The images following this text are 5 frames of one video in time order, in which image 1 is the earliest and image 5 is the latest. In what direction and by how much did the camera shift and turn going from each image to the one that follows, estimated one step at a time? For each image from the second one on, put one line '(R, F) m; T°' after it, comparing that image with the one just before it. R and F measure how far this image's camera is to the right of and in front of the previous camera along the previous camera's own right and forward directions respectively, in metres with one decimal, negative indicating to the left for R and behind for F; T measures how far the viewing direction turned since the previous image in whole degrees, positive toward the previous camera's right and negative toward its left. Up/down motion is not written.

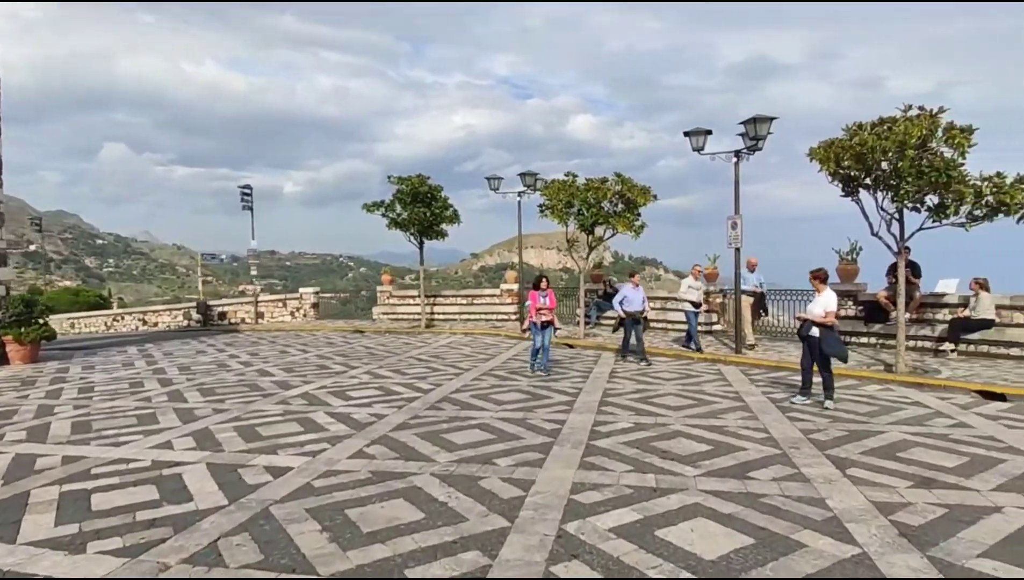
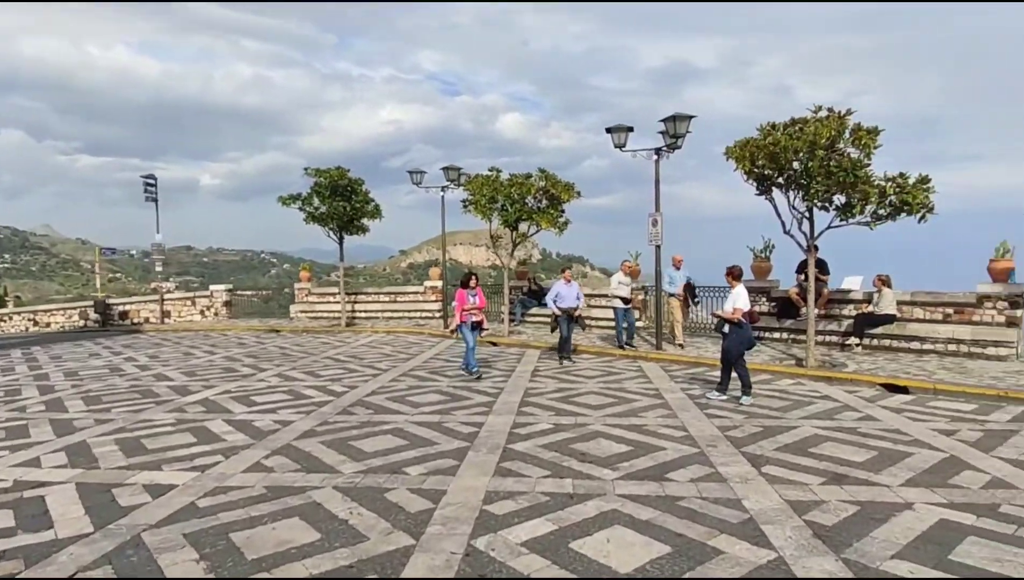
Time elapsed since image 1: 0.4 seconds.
(+0.2, +0.3) m; +7°
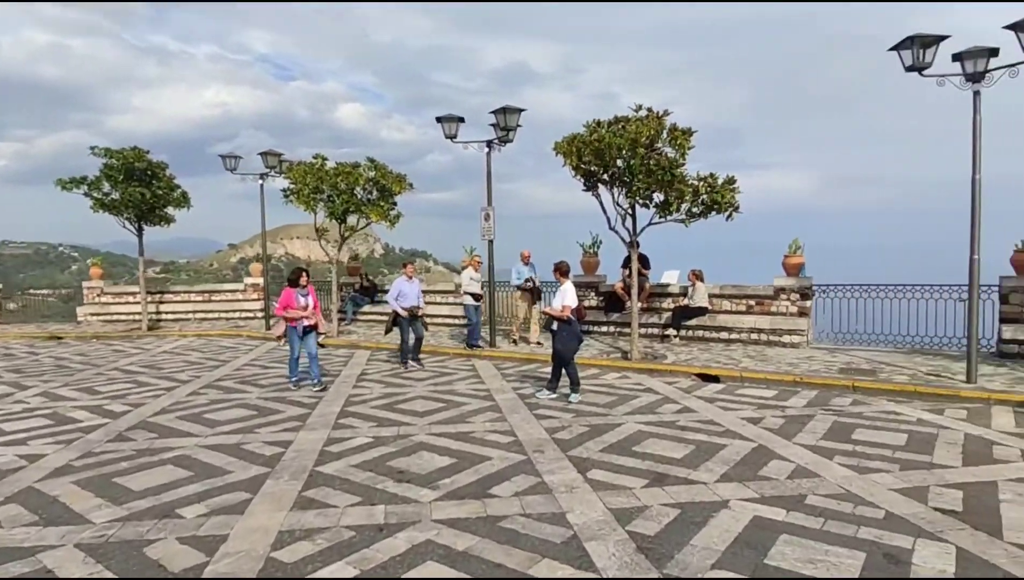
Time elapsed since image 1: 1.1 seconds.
(+0.3, +0.6) m; +14°
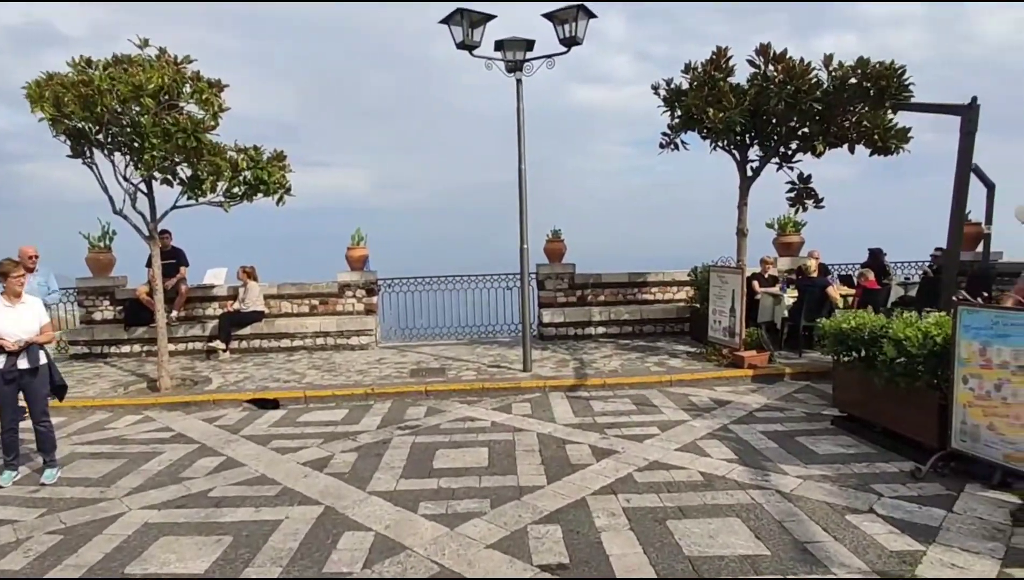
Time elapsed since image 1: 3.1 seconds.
(+0.8, +1.8) m; +38°
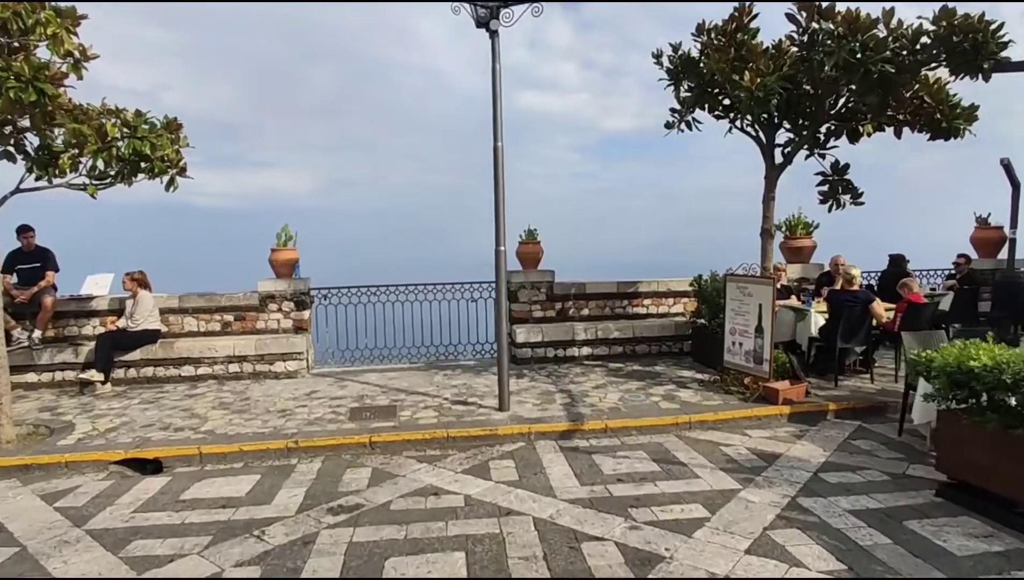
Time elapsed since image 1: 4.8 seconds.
(-0.3, +2.0) m; +5°
